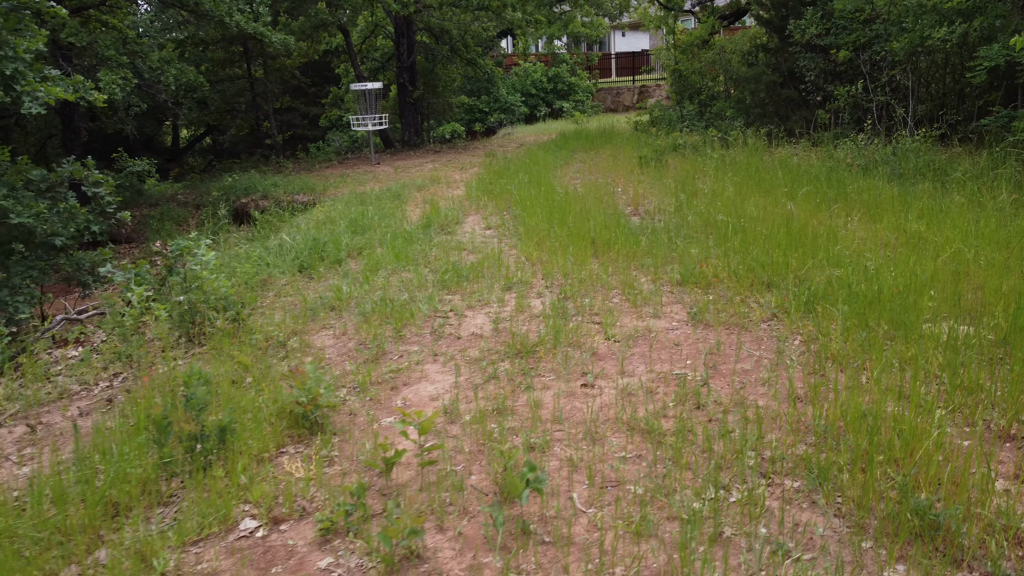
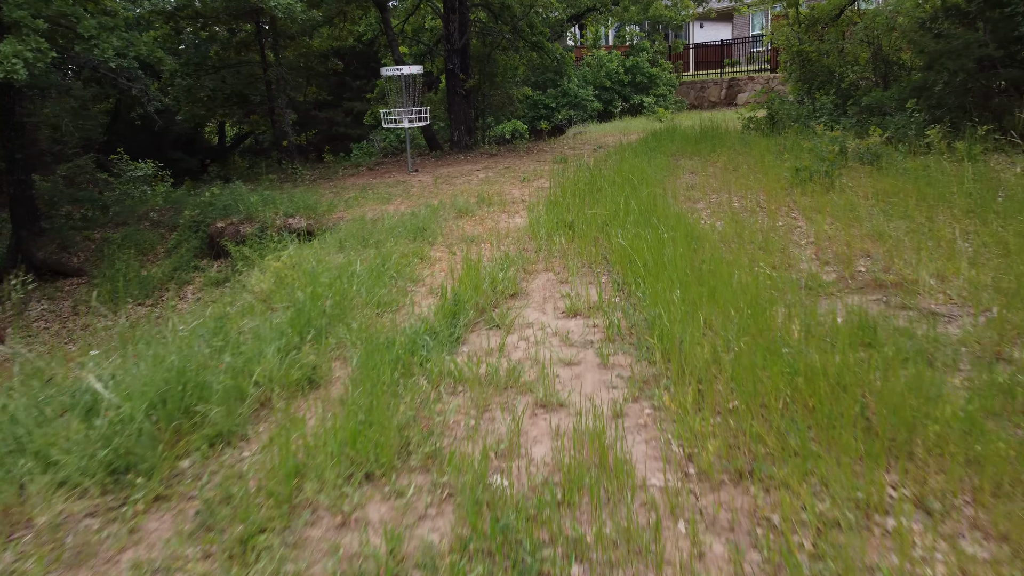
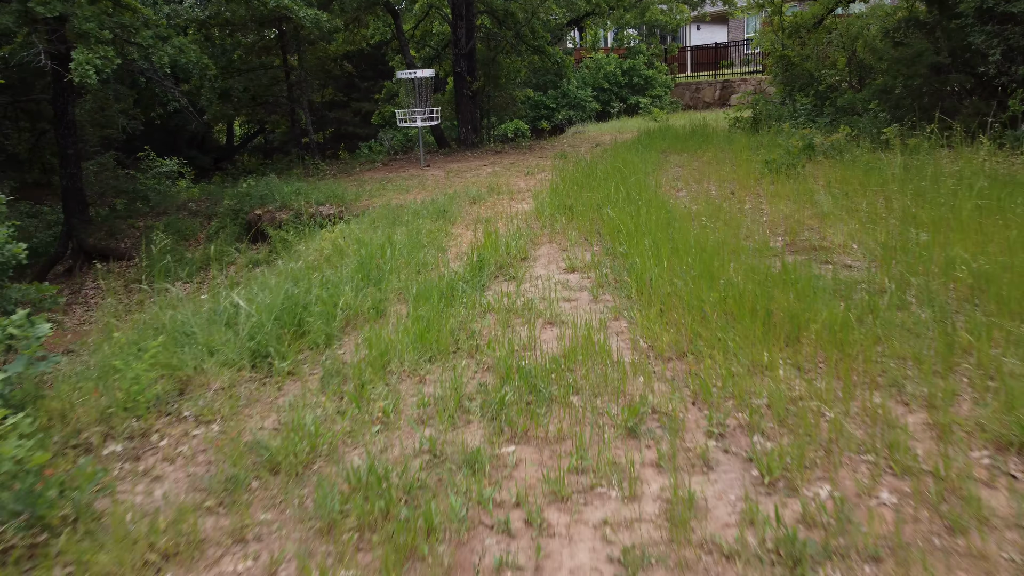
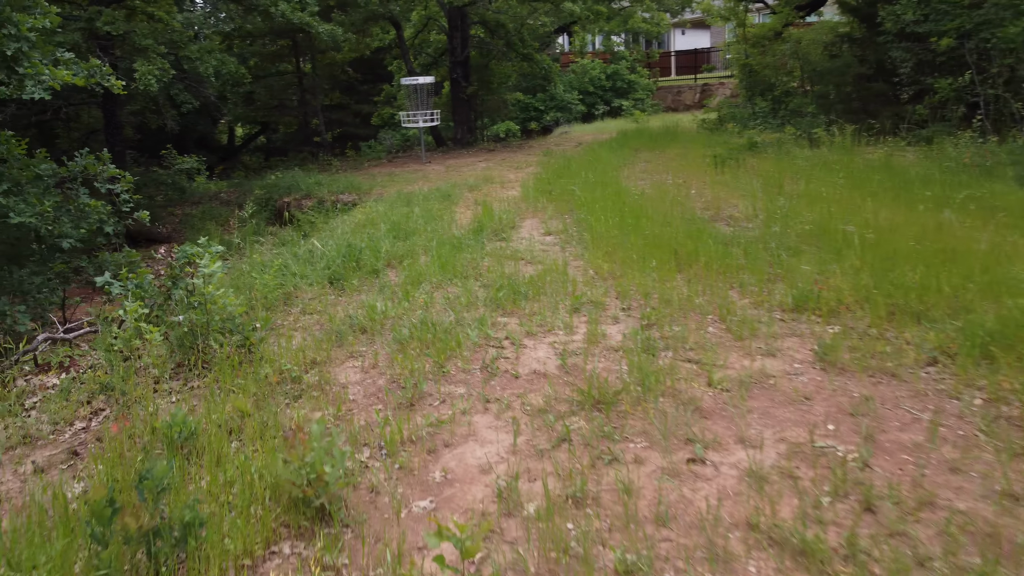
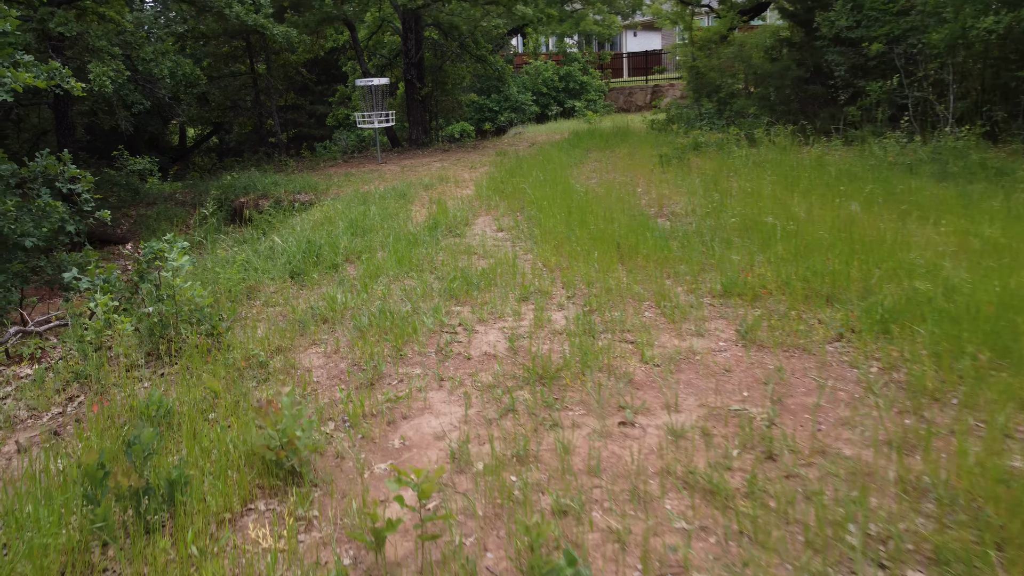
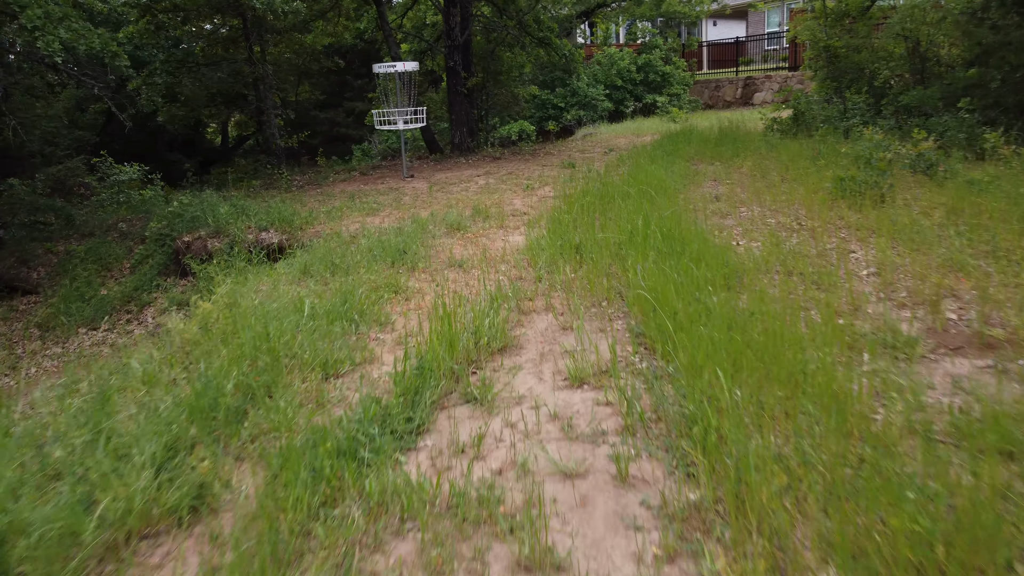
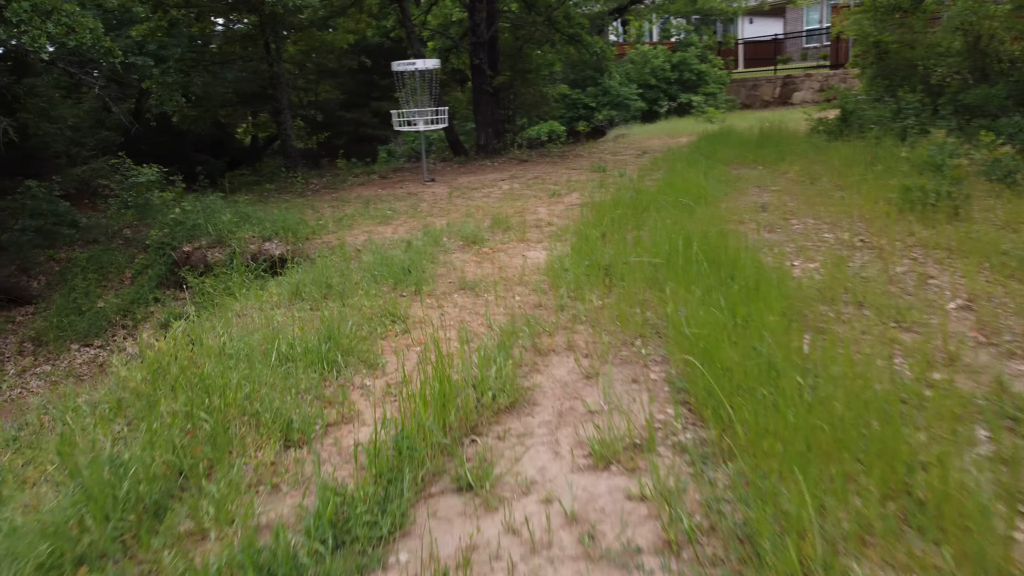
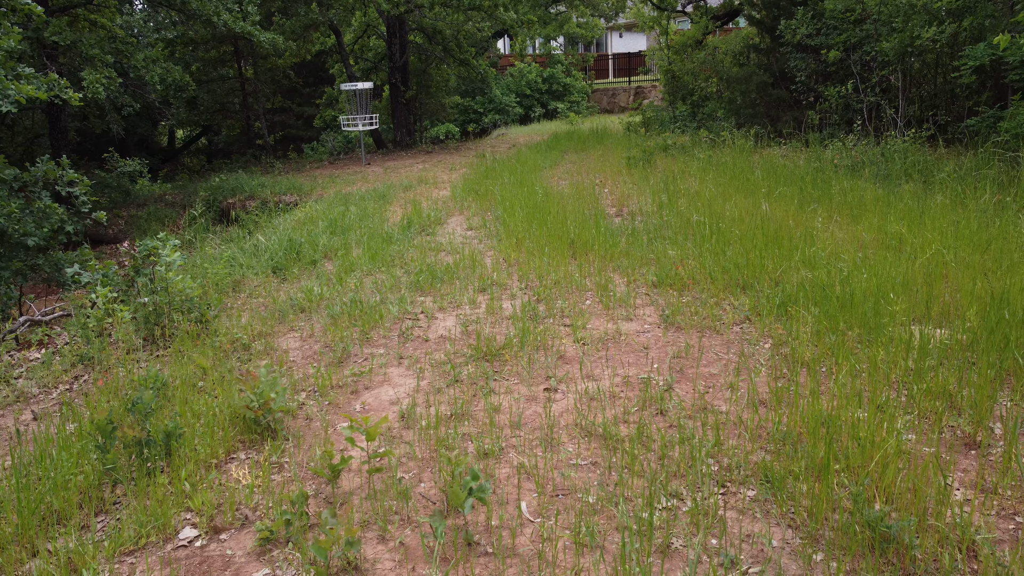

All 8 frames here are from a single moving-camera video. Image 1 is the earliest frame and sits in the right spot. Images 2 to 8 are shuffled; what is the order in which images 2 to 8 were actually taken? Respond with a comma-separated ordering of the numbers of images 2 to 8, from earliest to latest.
8, 5, 4, 3, 2, 6, 7
